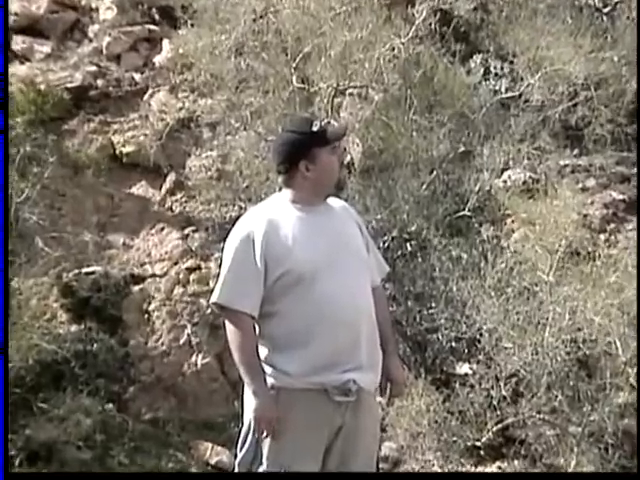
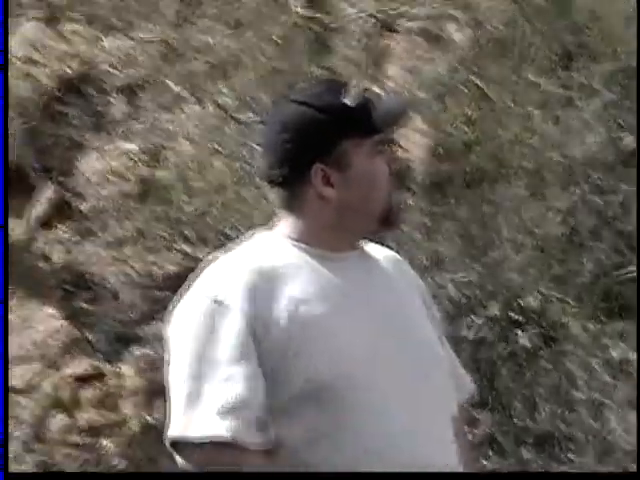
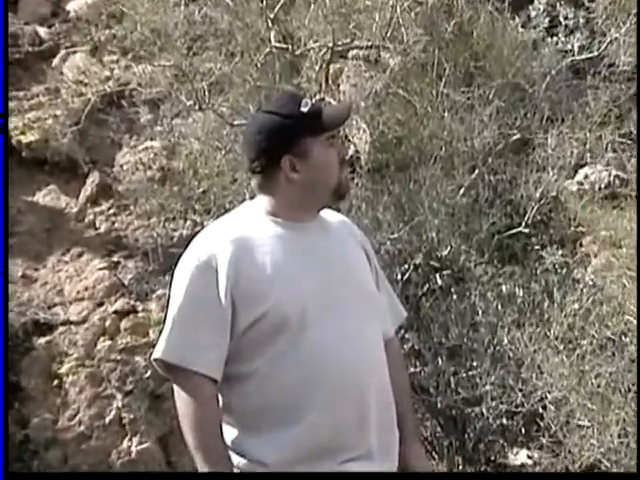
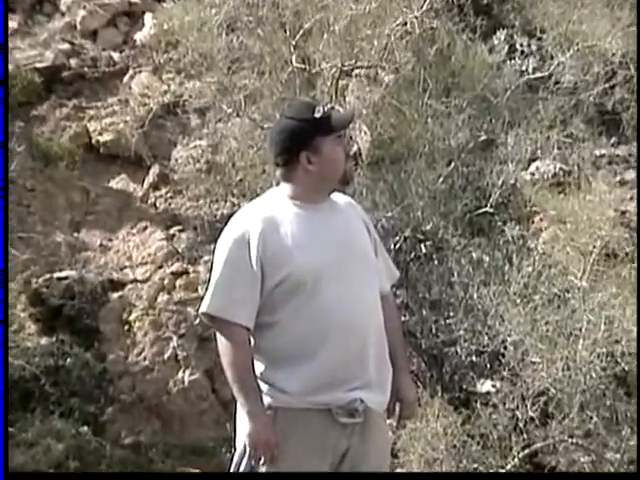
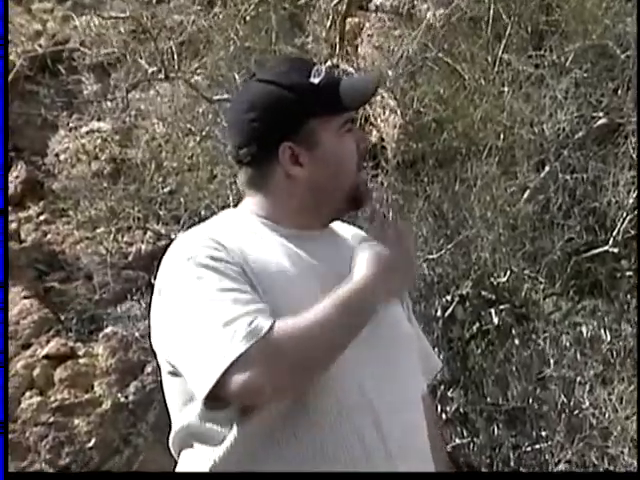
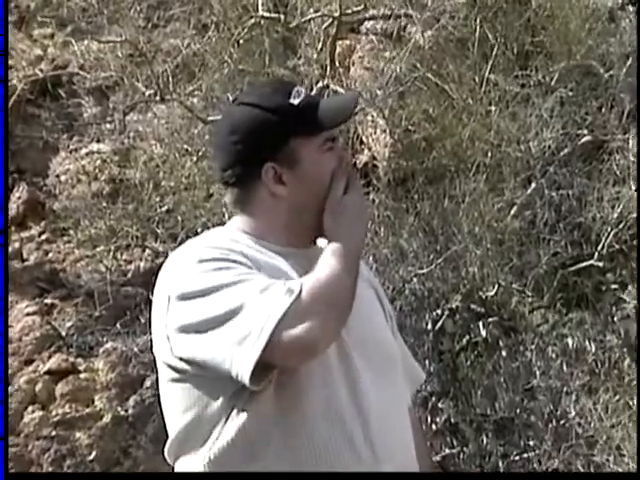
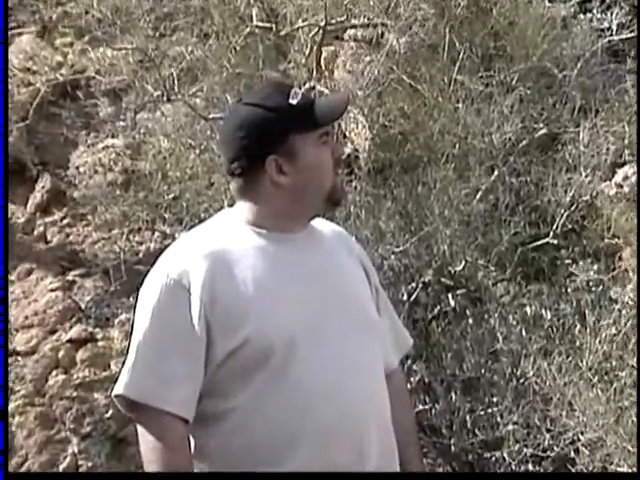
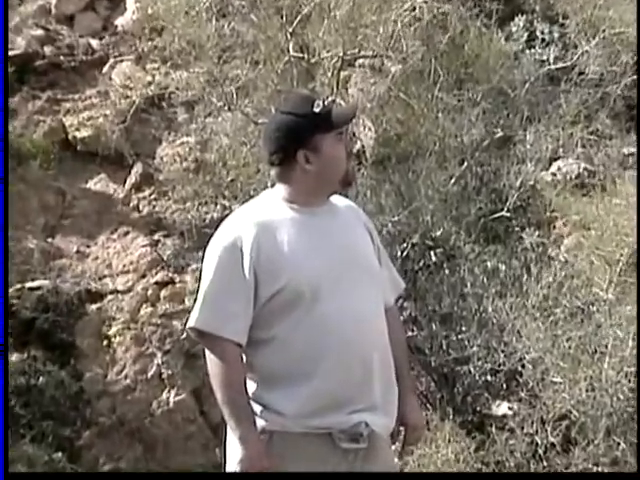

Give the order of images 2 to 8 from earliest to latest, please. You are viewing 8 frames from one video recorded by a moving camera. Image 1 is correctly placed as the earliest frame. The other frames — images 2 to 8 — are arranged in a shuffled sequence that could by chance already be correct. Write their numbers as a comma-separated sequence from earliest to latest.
4, 8, 3, 7, 6, 5, 2
